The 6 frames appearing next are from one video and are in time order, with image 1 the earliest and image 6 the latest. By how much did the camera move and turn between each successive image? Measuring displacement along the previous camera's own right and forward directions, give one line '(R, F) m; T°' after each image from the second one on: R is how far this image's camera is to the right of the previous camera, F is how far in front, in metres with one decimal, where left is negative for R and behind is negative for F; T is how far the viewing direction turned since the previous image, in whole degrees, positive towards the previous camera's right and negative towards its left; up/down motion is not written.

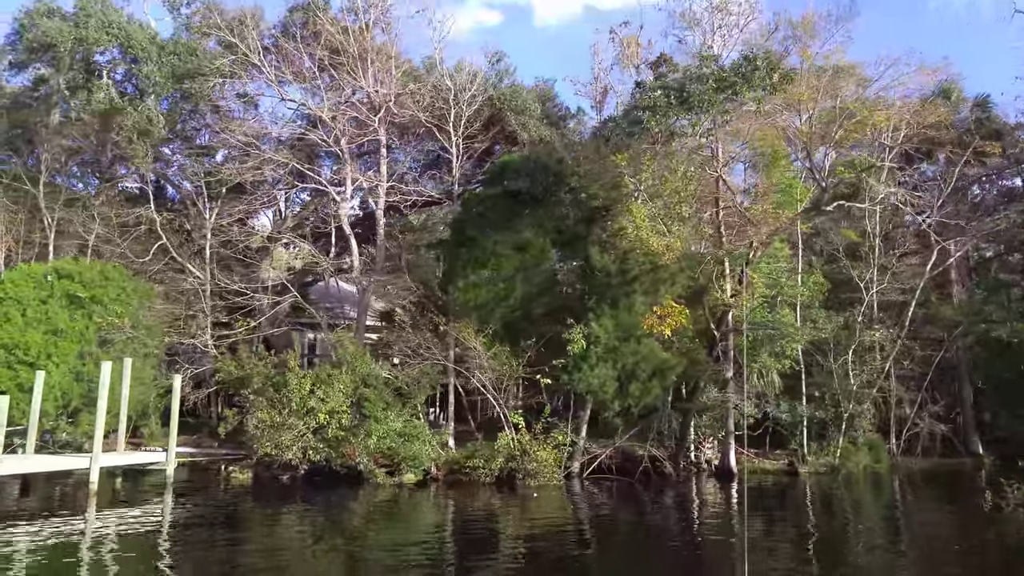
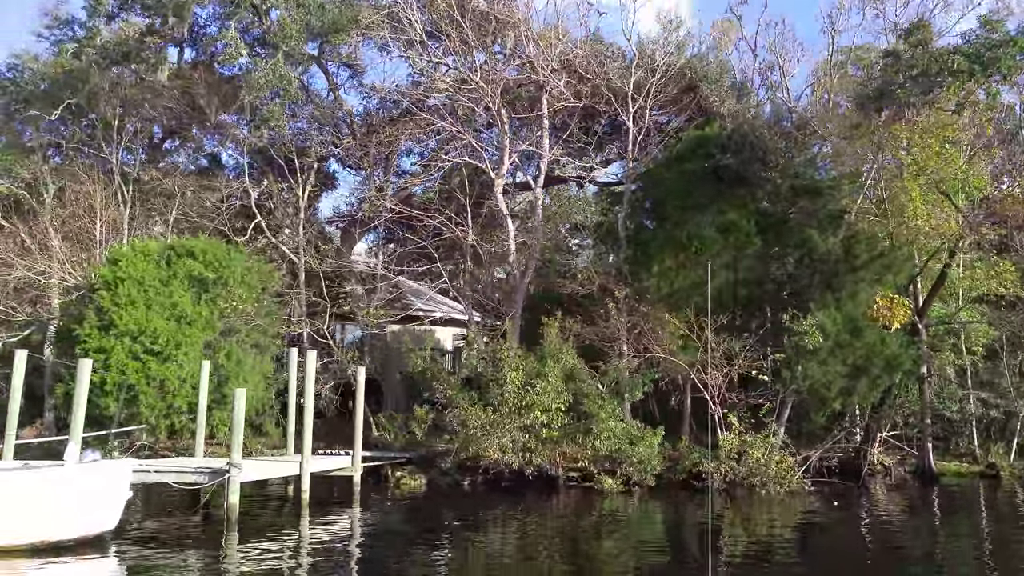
(-6.3, +2.3) m; +5°
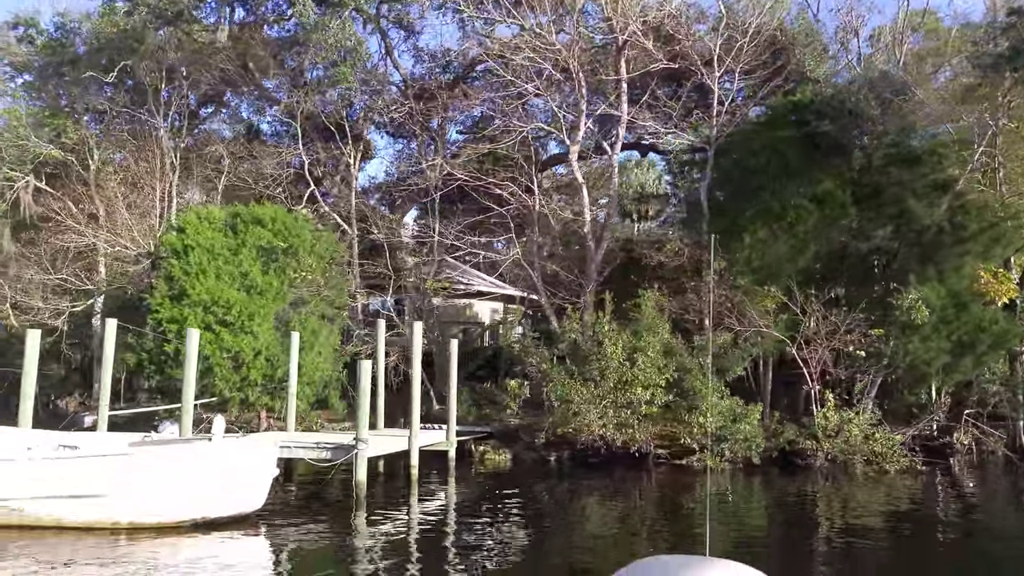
(-2.0, +0.7) m; 0°
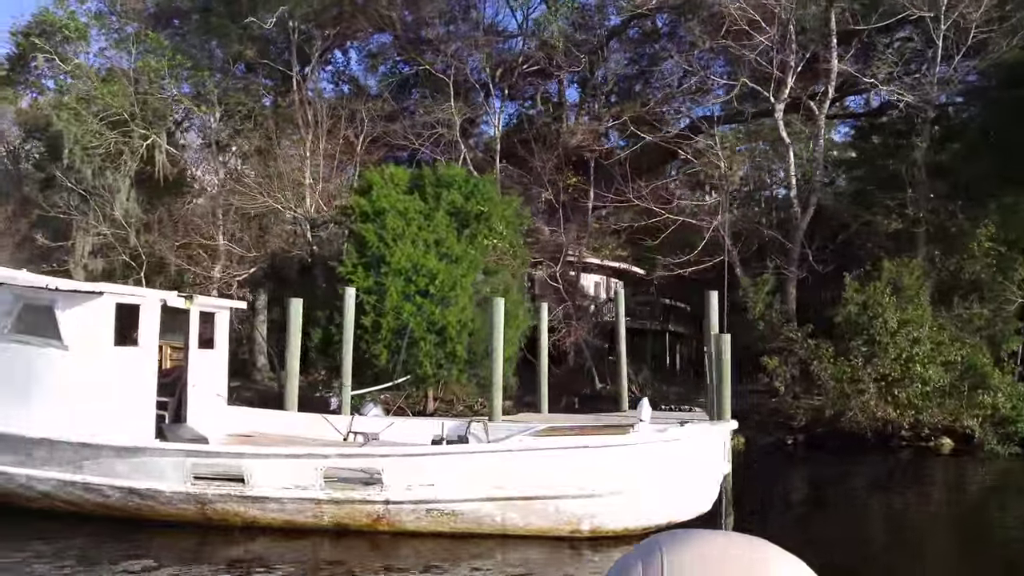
(-5.0, +1.6) m; +1°
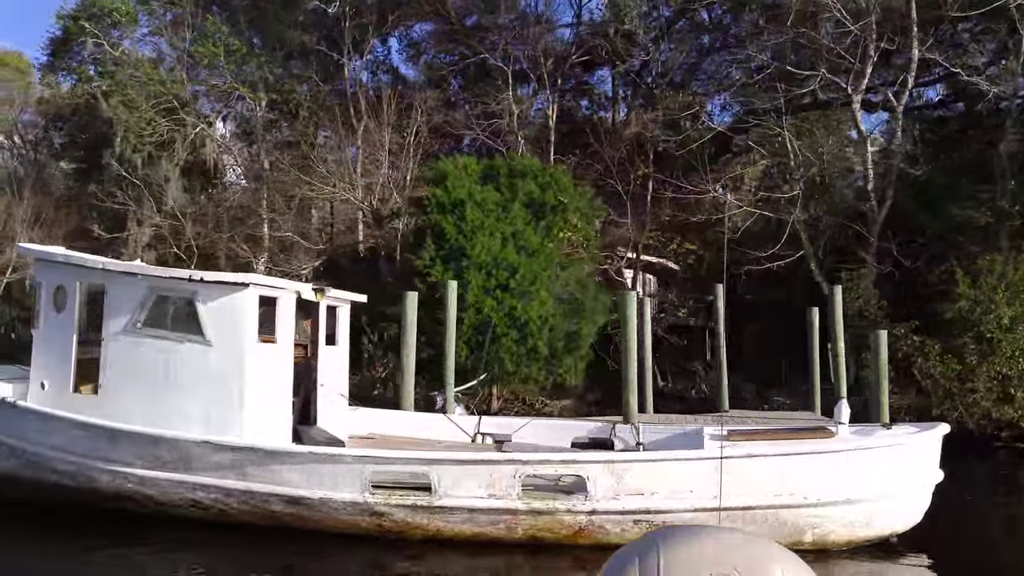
(-1.9, +0.6) m; +1°
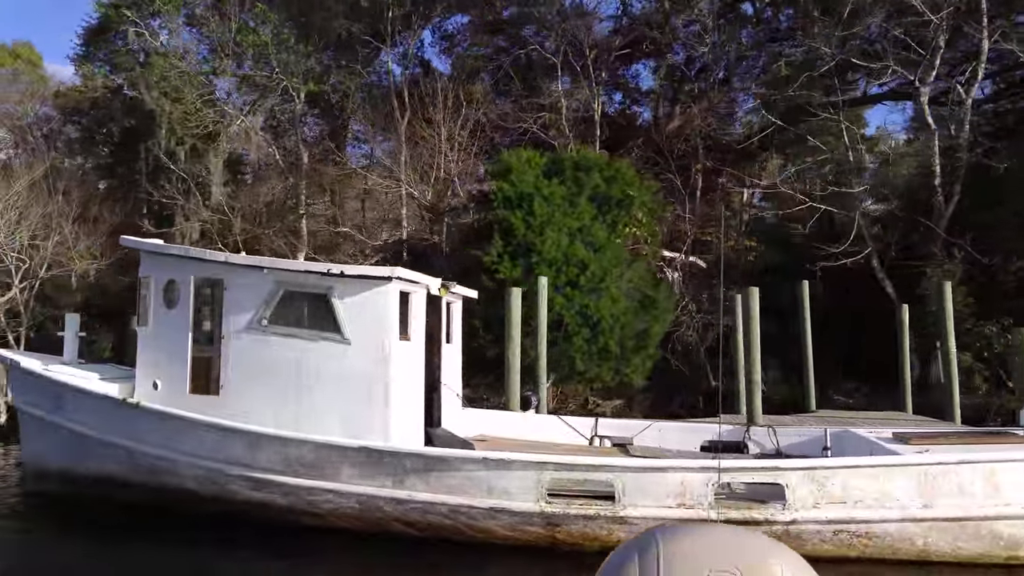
(-1.6, +0.5) m; +1°
